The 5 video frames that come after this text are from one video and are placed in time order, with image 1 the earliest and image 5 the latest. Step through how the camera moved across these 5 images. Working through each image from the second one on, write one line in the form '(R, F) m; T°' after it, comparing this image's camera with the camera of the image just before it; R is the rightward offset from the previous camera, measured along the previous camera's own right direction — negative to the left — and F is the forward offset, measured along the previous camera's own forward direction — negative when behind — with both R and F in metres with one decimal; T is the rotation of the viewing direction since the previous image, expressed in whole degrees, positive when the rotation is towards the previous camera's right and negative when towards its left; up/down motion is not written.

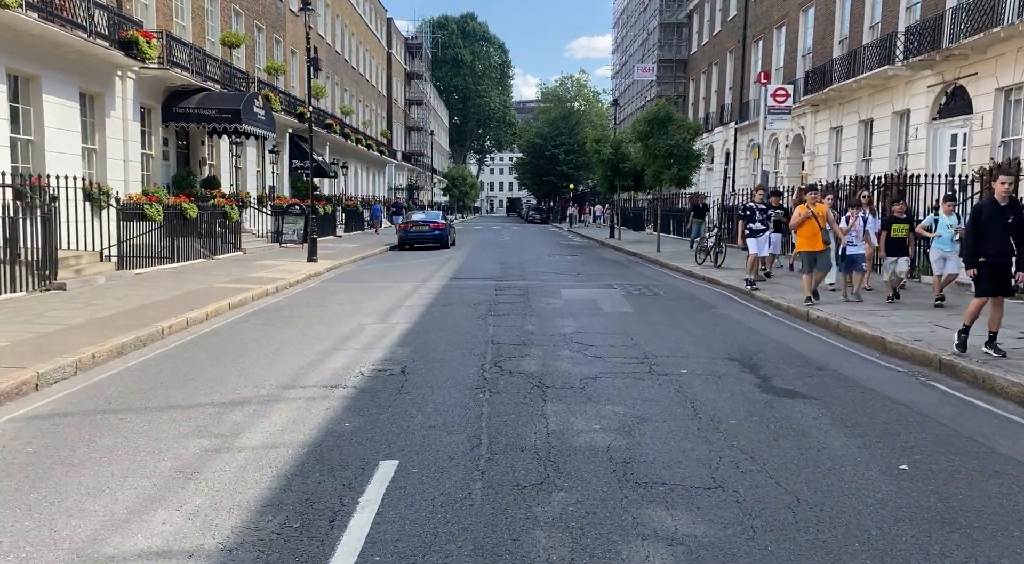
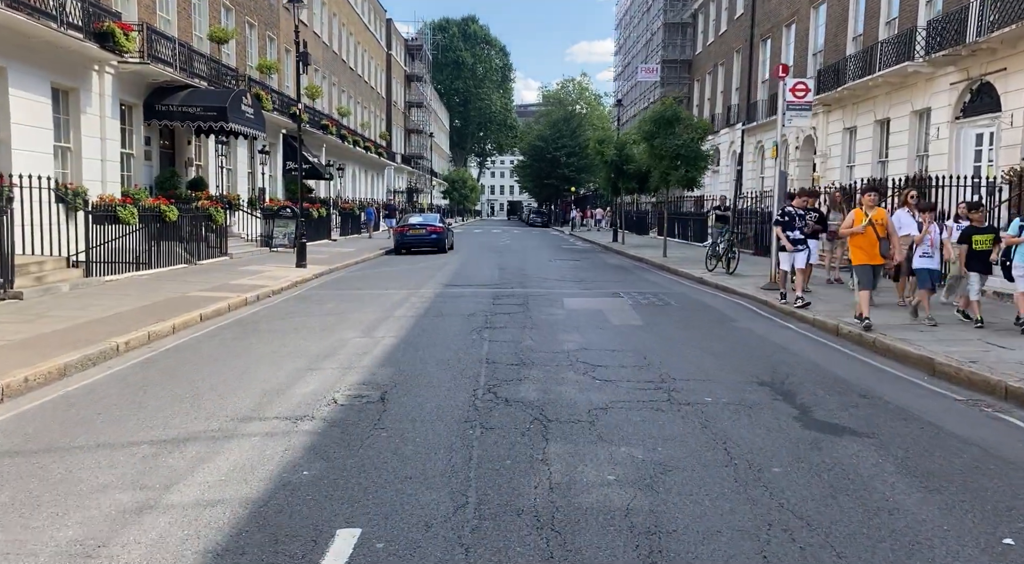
(0.0, +1.1) m; 0°
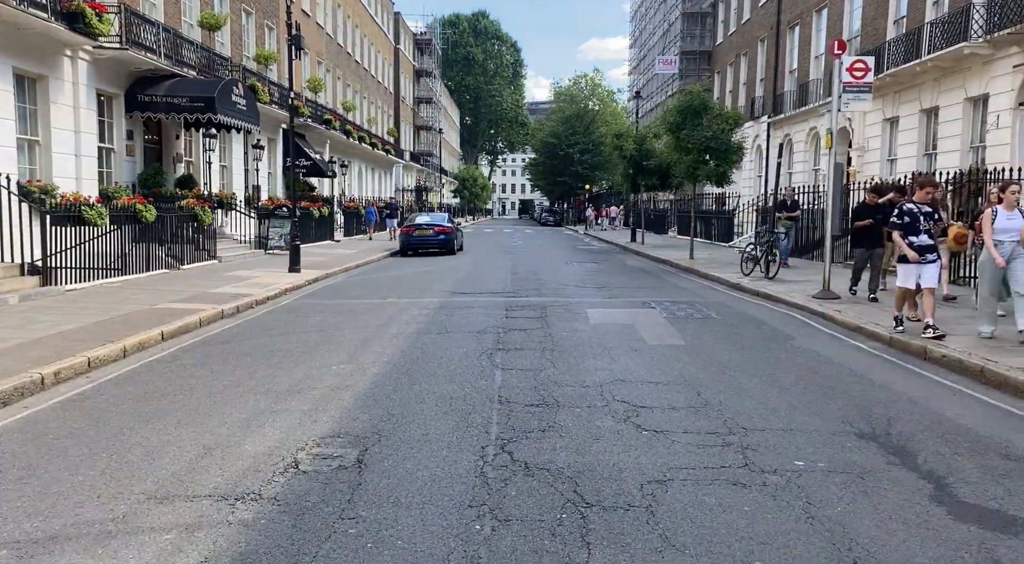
(-0.1, +1.7) m; -1°
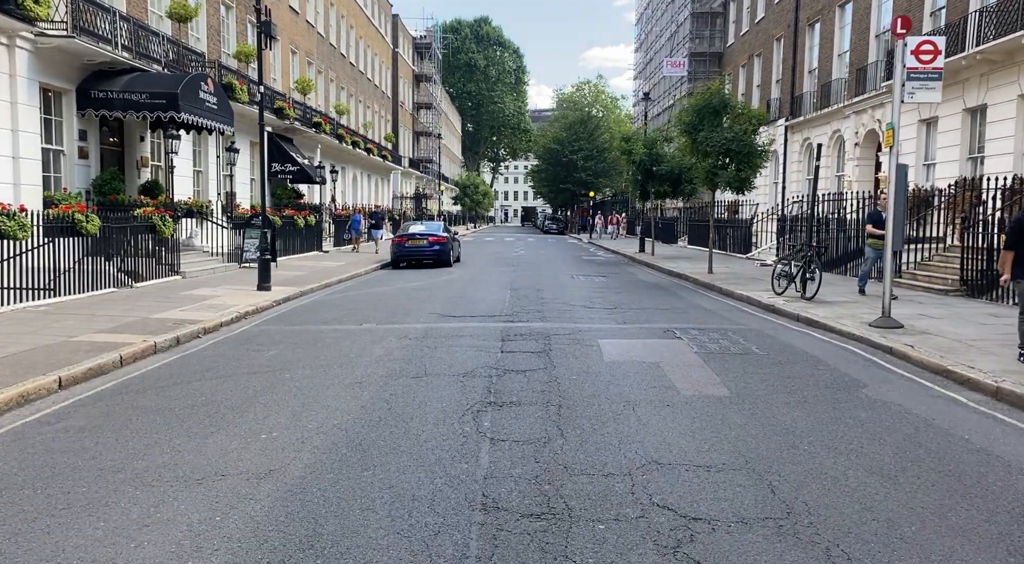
(+0.1, +2.1) m; 0°
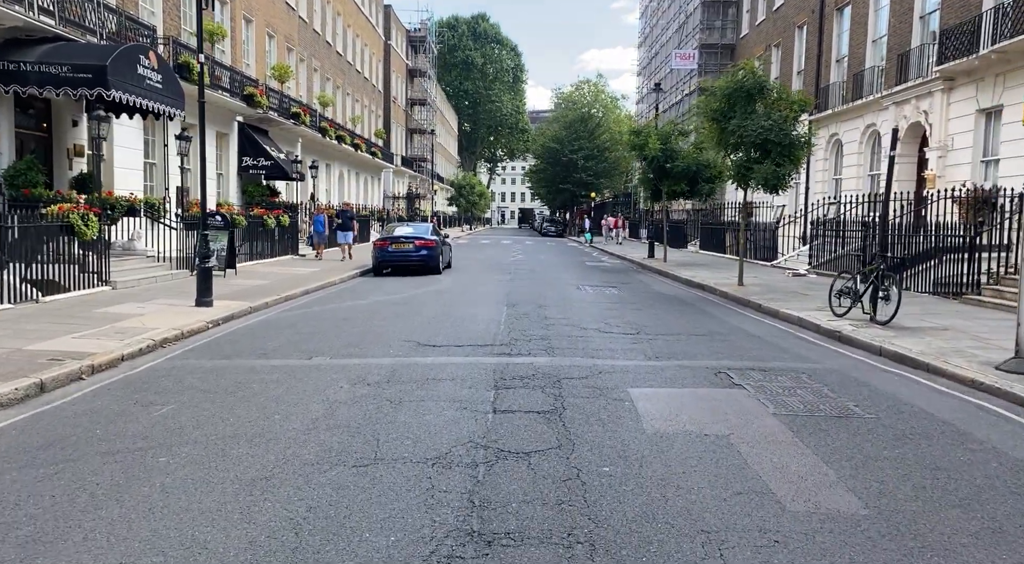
(0.0, +2.9) m; 0°
